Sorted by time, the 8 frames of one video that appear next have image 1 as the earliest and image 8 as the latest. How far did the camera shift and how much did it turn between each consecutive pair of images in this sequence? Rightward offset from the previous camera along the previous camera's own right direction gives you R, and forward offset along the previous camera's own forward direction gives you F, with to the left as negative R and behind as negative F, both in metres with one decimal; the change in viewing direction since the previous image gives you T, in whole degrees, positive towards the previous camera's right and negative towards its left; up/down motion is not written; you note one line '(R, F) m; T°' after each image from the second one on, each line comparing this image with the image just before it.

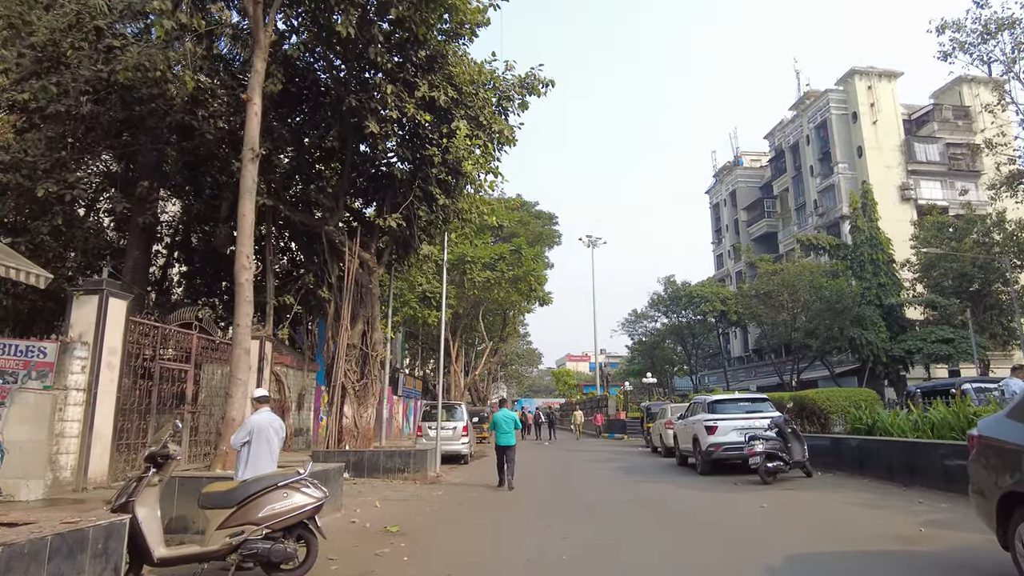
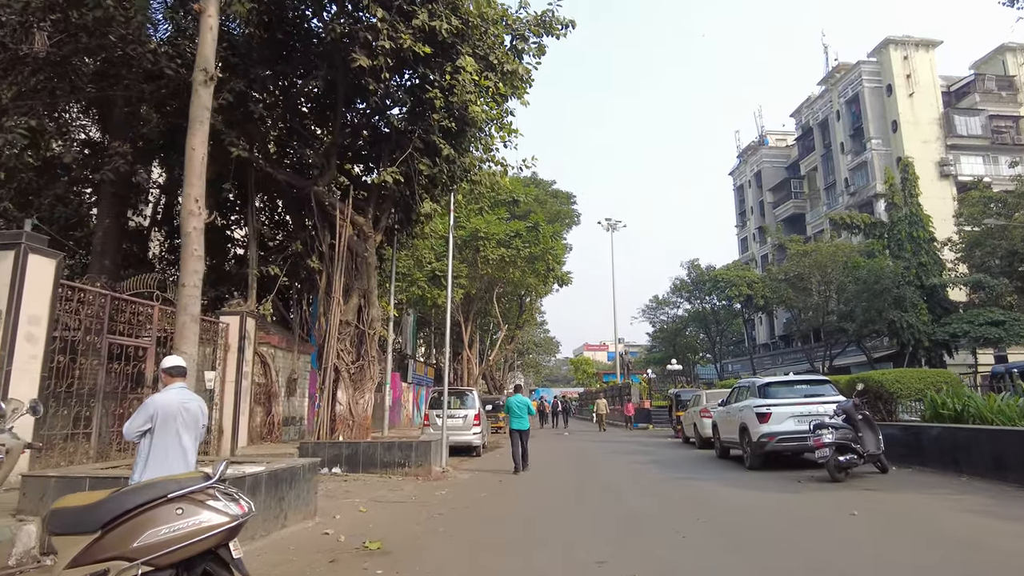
(0.0, +1.8) m; -1°
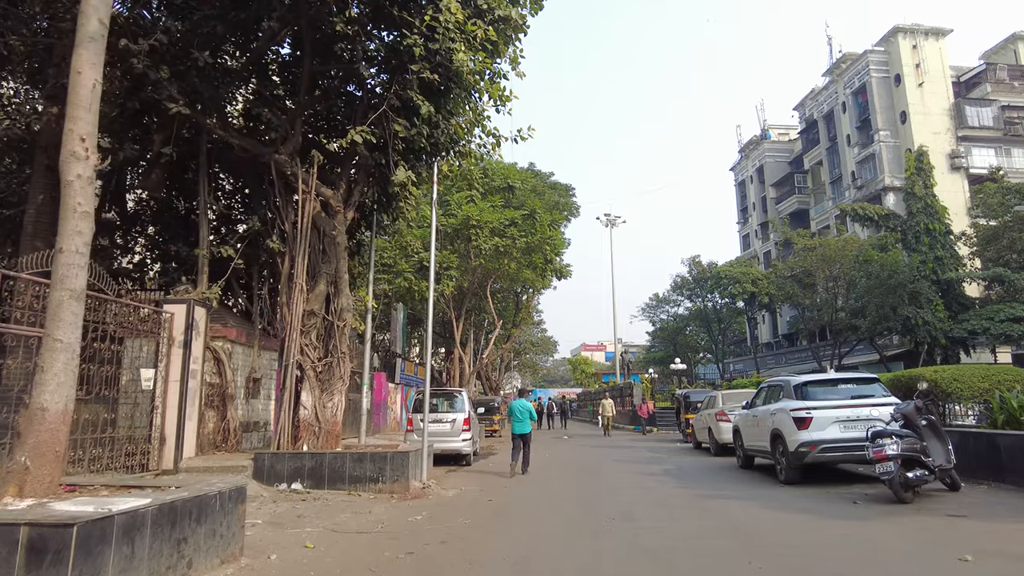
(+0.1, +1.7) m; 0°
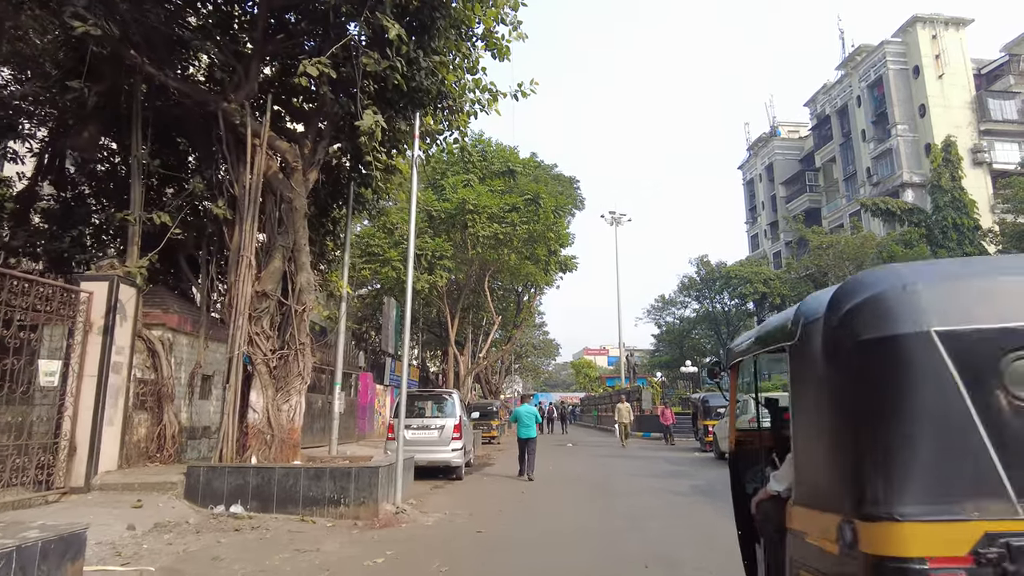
(+0.1, +2.0) m; 0°
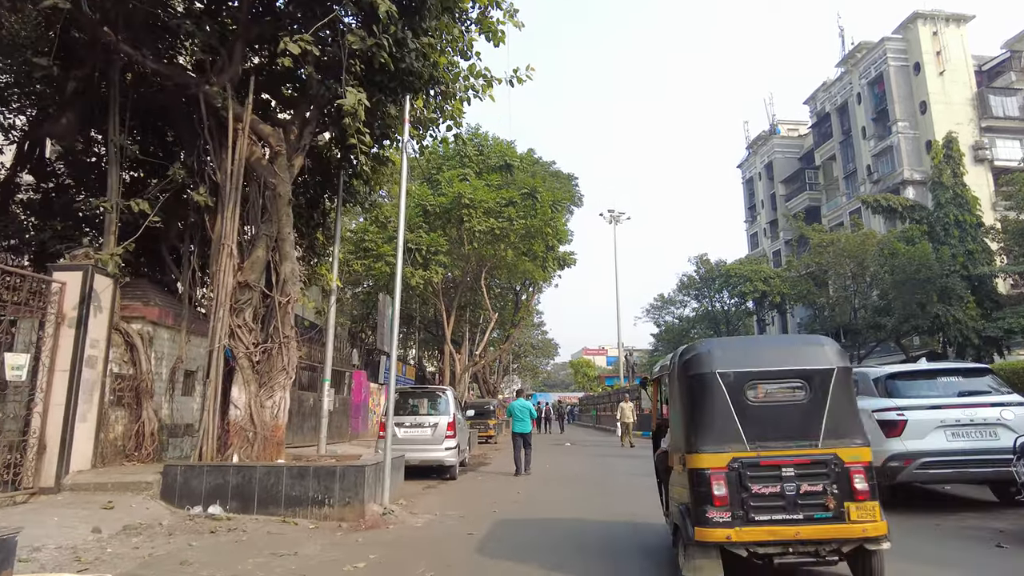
(+0.1, +0.4) m; 0°
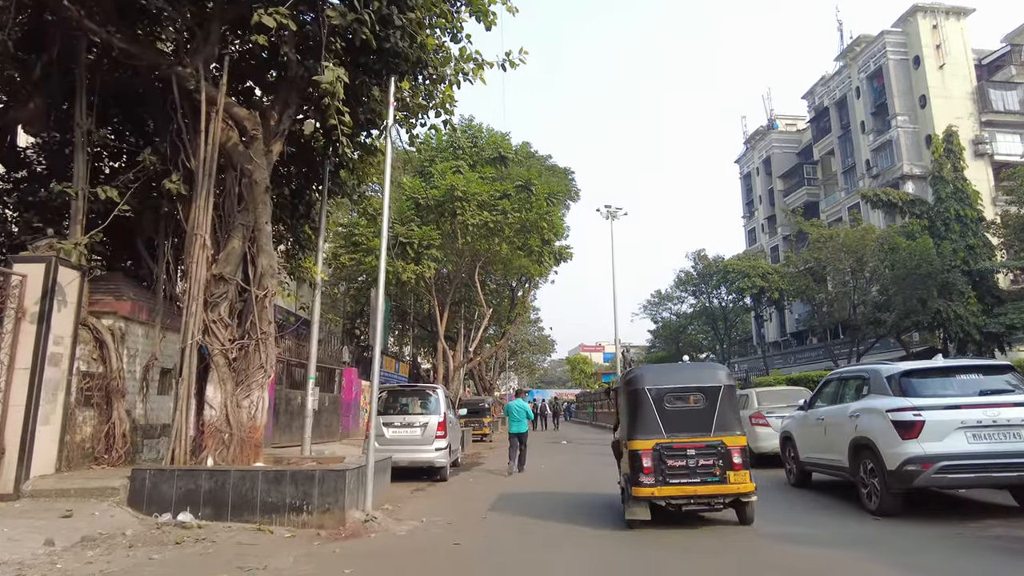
(+0.1, +0.5) m; 0°
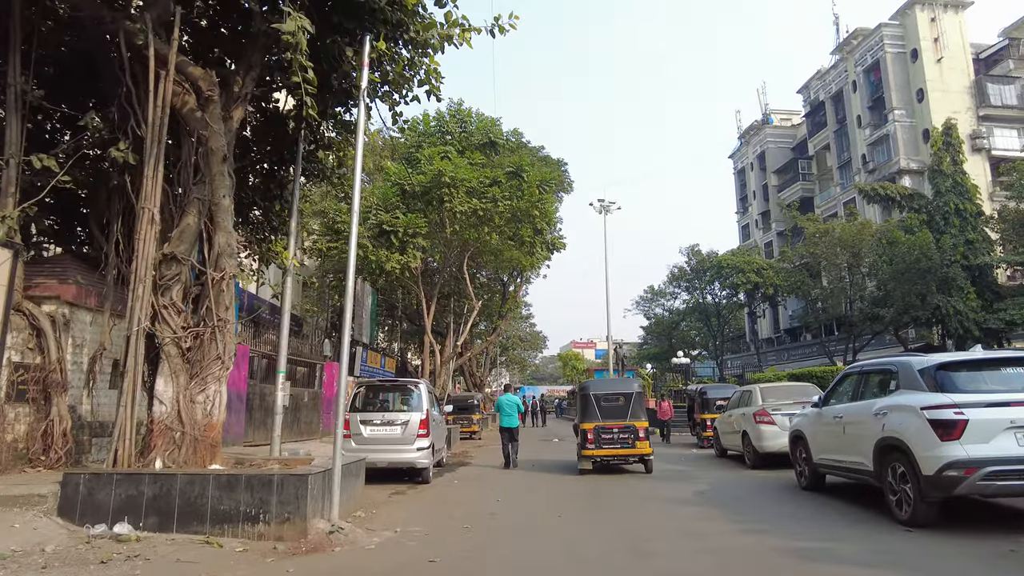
(0.0, +0.8) m; +1°
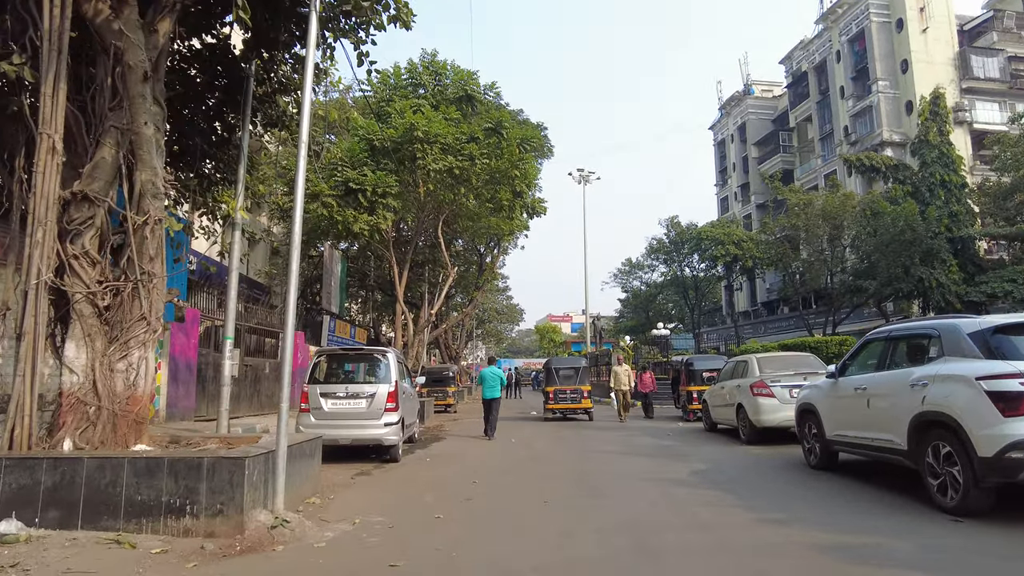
(0.0, +1.1) m; +2°
